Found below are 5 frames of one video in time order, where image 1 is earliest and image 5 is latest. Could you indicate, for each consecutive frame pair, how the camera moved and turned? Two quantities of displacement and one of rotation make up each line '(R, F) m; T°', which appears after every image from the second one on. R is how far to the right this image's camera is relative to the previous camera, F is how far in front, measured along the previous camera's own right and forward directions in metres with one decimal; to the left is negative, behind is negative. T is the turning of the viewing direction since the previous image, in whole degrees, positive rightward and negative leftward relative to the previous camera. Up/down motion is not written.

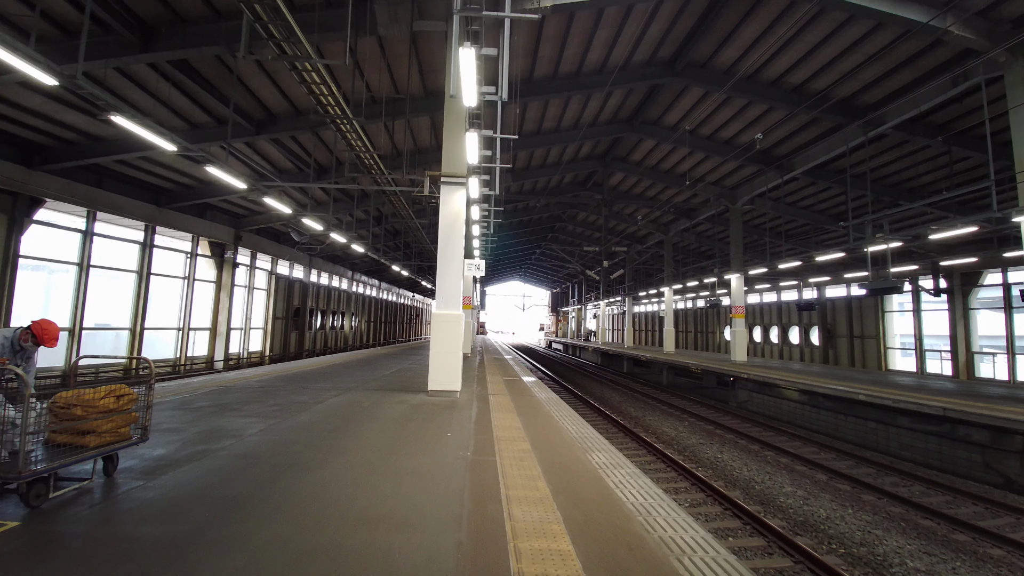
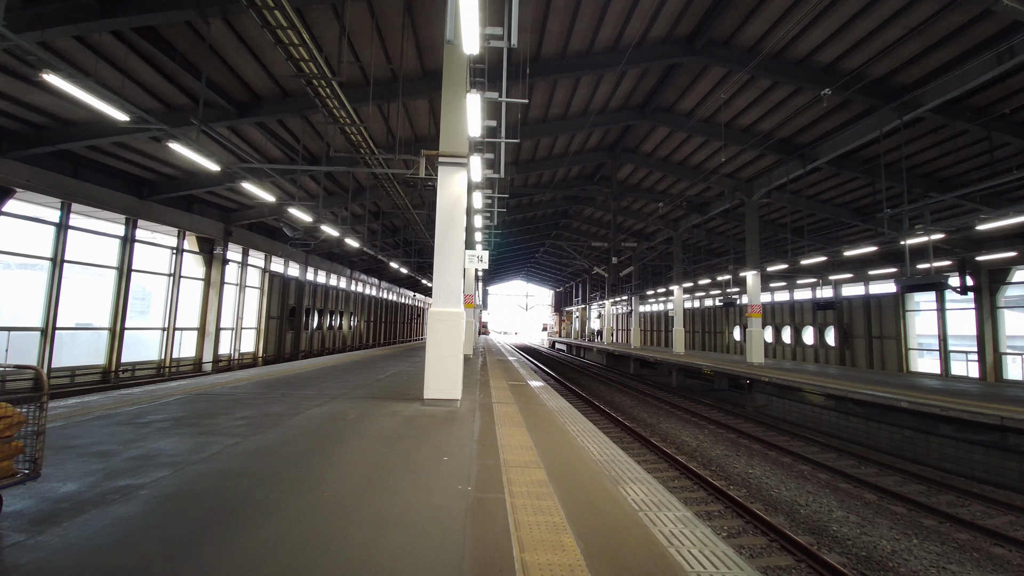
(-0.1, +0.7) m; 0°
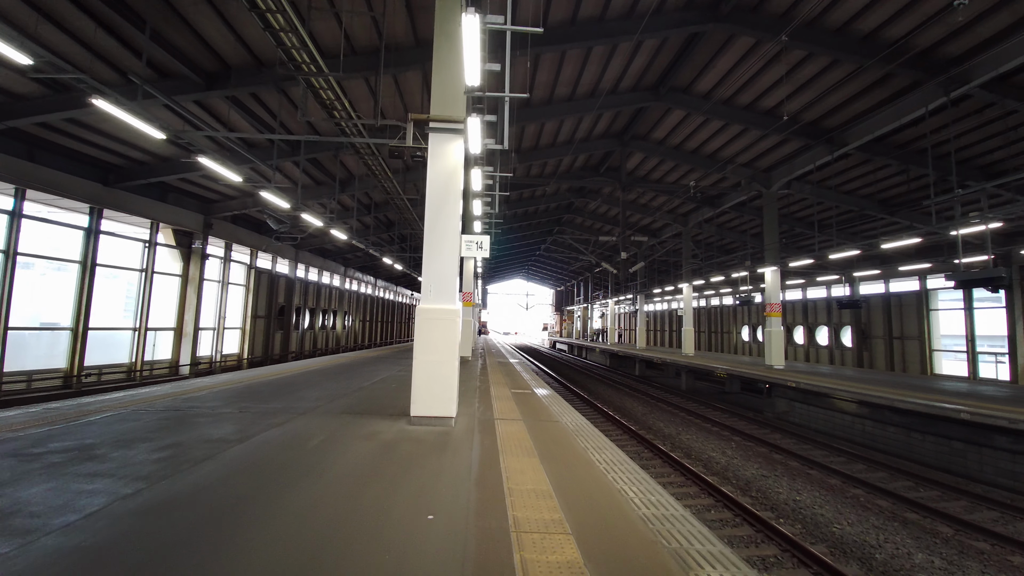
(-0.1, +1.0) m; 0°
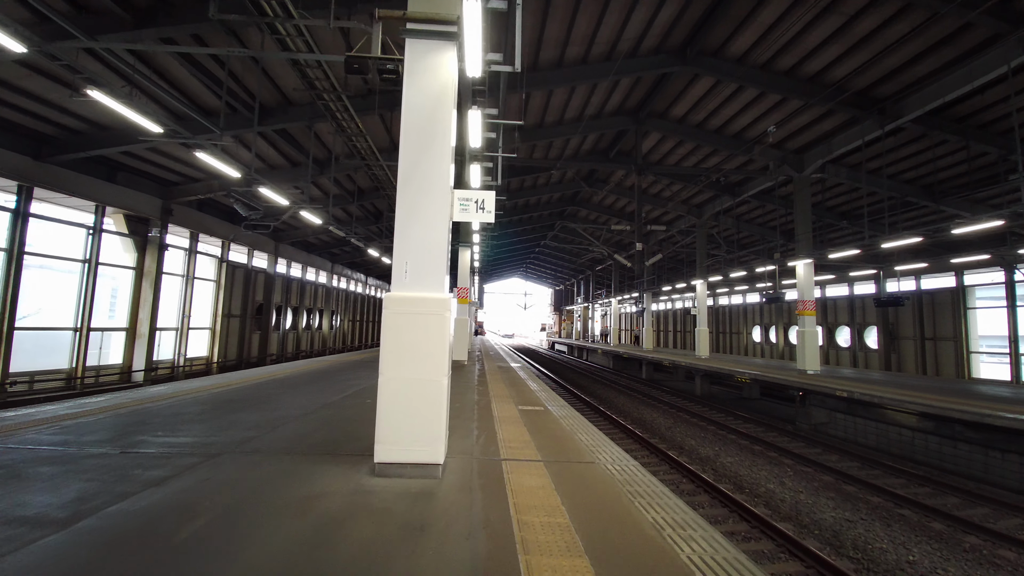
(-0.1, +1.5) m; 0°
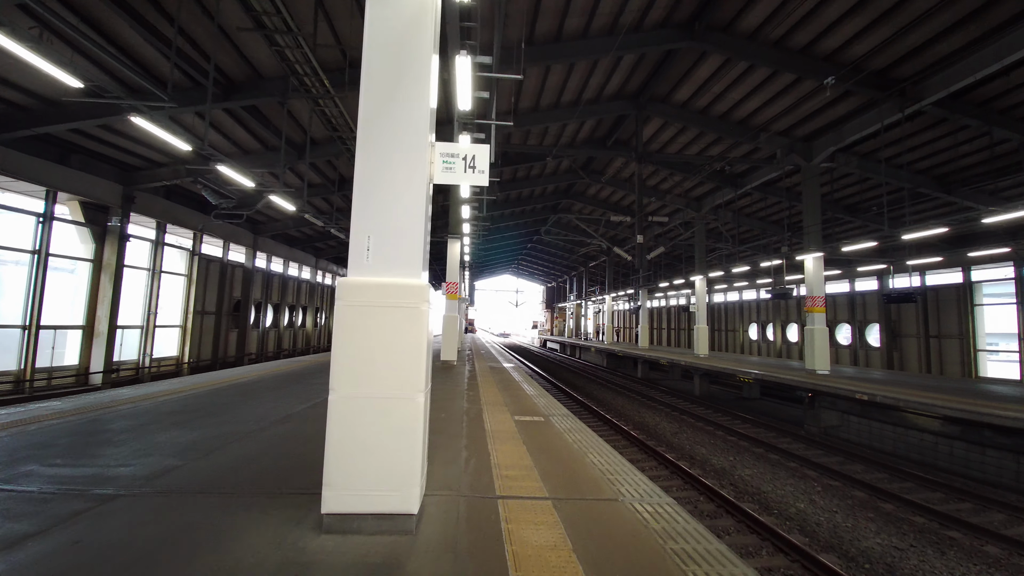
(0.0, +0.7) m; +1°
